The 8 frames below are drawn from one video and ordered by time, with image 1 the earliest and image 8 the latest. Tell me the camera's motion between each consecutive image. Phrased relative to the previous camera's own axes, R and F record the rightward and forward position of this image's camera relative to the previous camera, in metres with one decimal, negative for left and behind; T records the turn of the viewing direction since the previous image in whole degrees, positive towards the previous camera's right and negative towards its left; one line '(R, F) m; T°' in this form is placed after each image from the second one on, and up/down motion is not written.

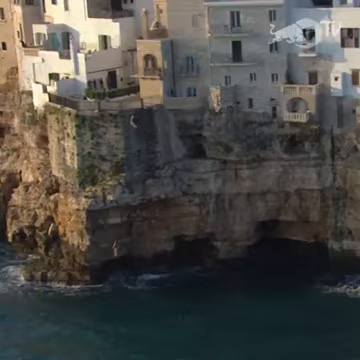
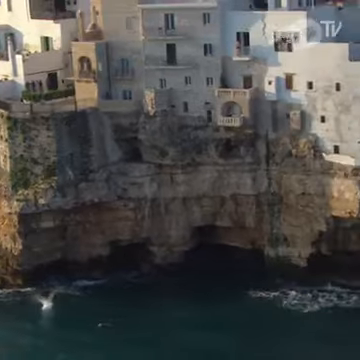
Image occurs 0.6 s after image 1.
(+3.1, +0.5) m; -1°
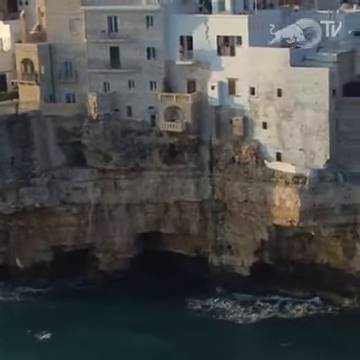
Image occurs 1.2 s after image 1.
(+3.0, +0.9) m; -1°
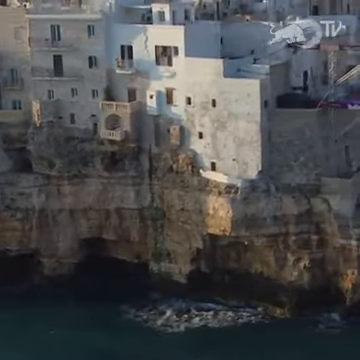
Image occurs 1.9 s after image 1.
(+3.8, -0.4) m; -2°
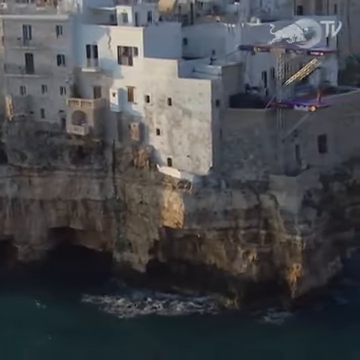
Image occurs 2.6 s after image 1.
(+4.0, -1.9) m; -3°
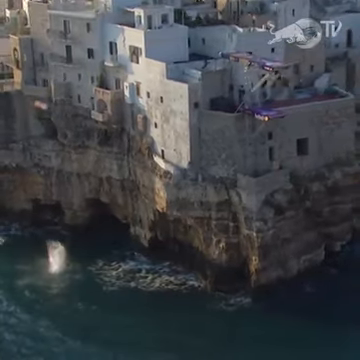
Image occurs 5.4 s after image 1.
(+14.1, -2.7) m; -17°
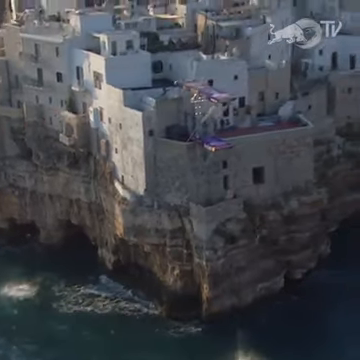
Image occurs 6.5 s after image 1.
(+4.3, -0.2) m; -3°
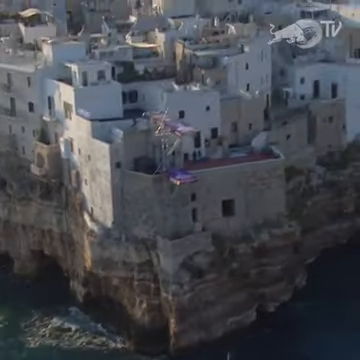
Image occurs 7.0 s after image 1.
(+1.8, +0.5) m; -1°
